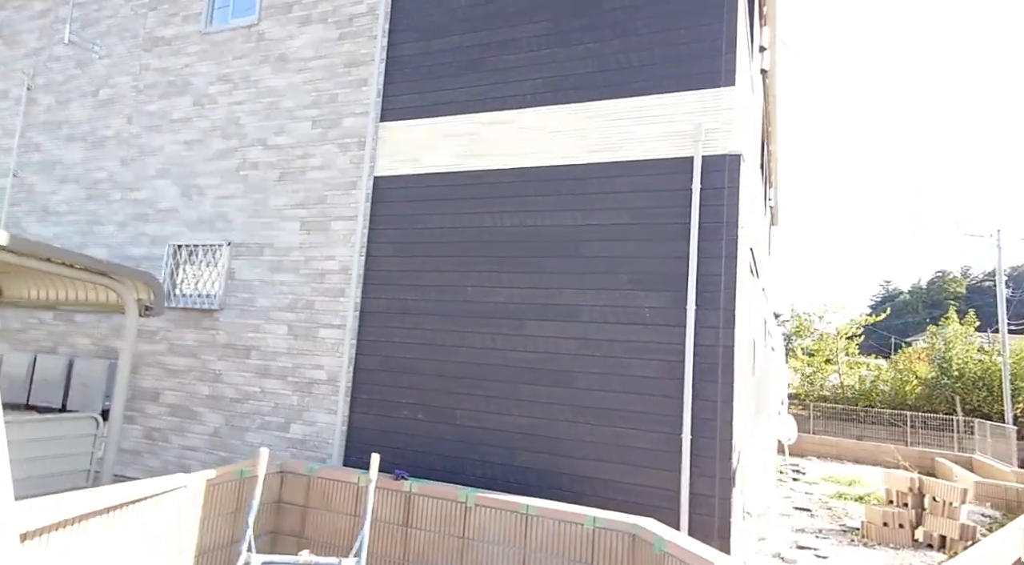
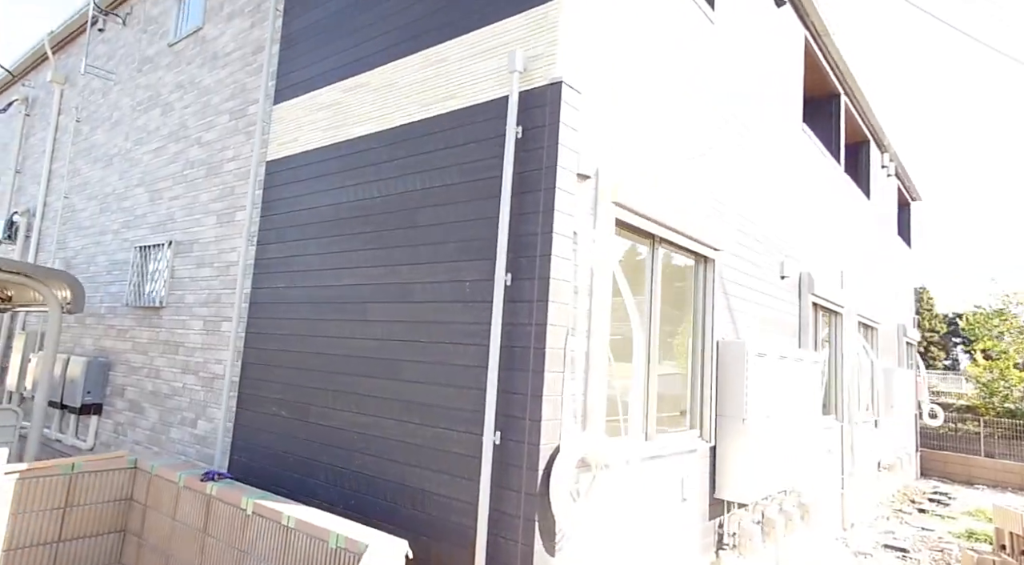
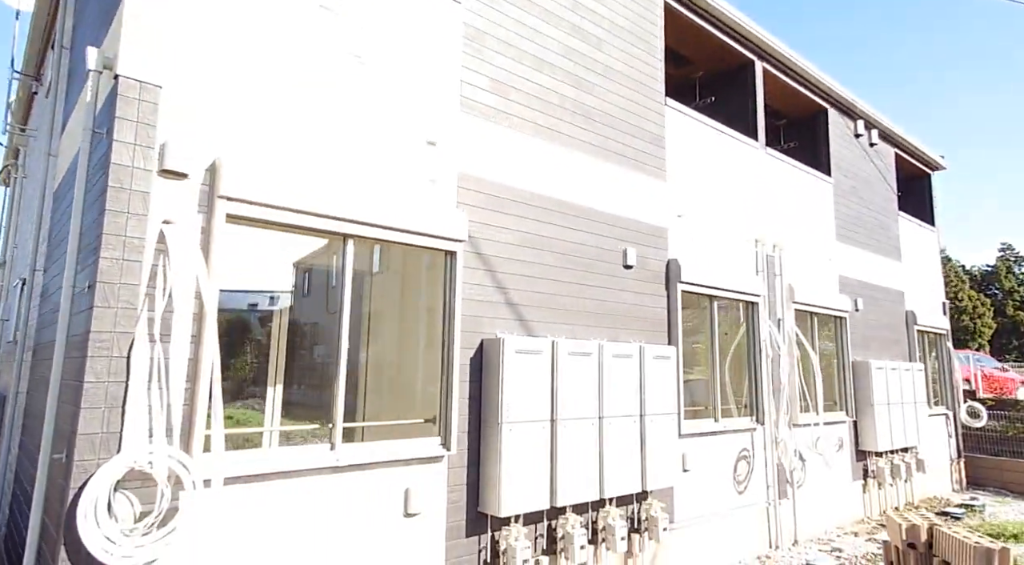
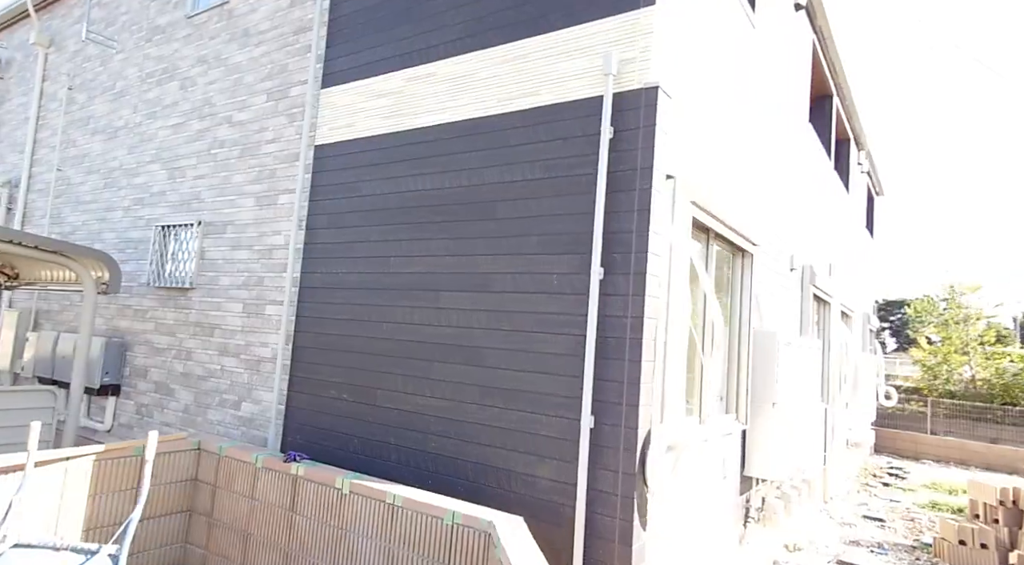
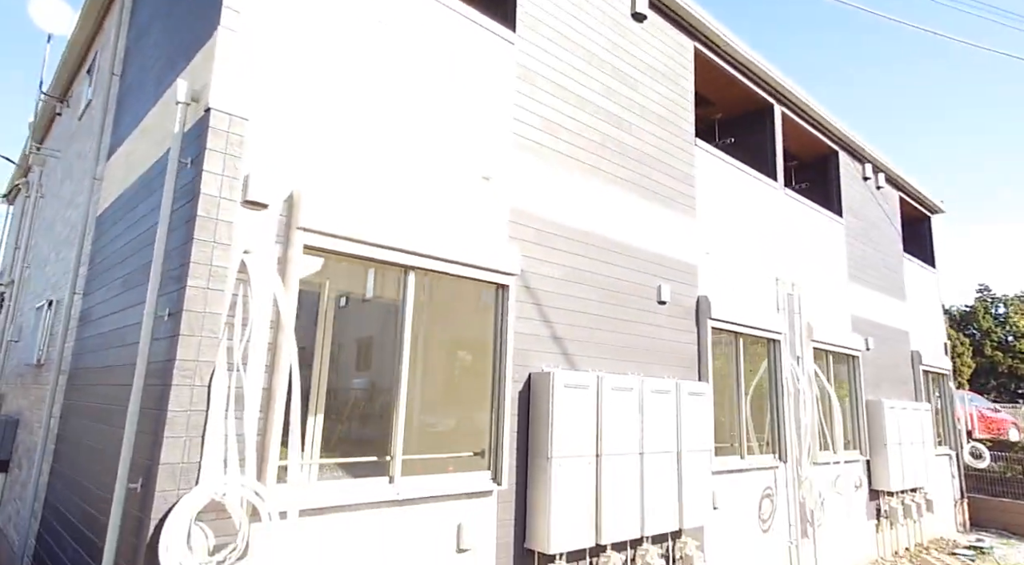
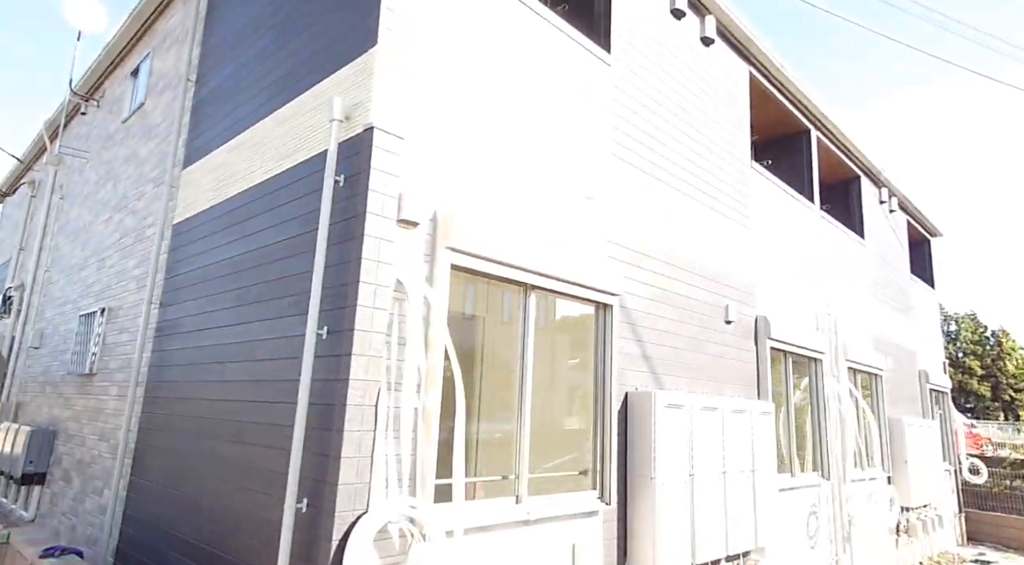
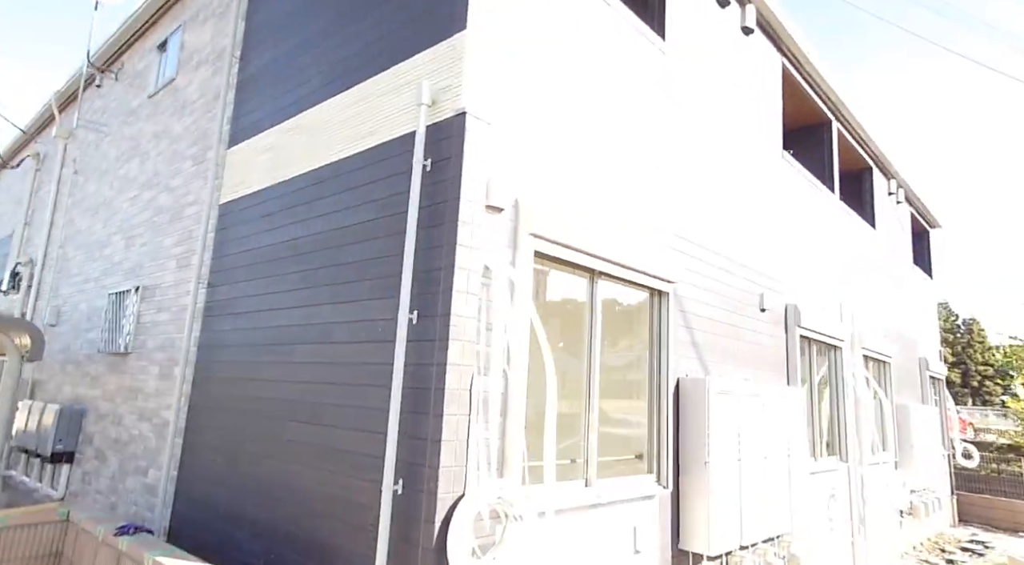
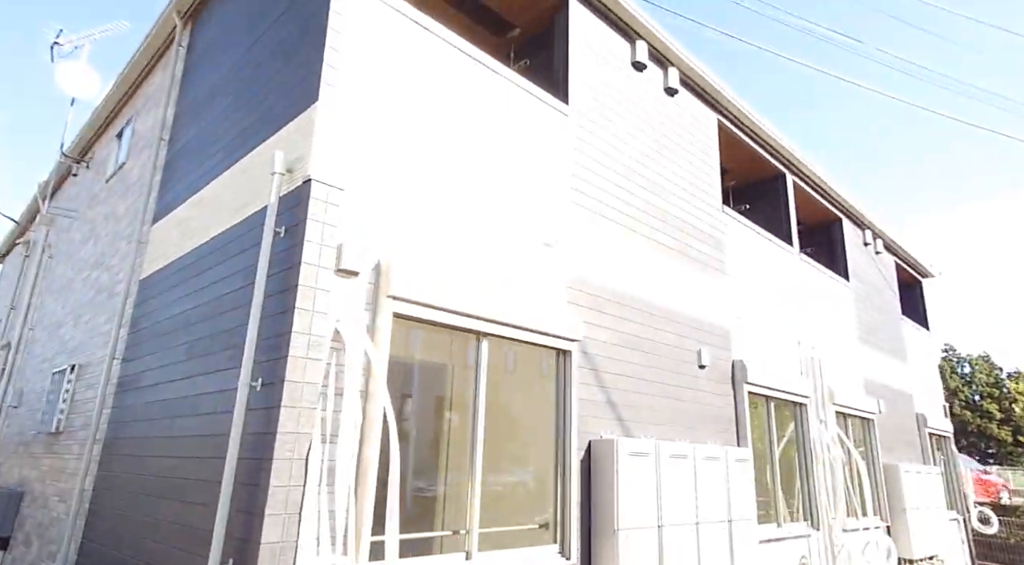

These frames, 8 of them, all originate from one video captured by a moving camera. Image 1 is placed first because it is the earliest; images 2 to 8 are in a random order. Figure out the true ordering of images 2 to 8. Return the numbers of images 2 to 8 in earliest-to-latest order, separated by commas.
4, 2, 7, 6, 8, 5, 3
